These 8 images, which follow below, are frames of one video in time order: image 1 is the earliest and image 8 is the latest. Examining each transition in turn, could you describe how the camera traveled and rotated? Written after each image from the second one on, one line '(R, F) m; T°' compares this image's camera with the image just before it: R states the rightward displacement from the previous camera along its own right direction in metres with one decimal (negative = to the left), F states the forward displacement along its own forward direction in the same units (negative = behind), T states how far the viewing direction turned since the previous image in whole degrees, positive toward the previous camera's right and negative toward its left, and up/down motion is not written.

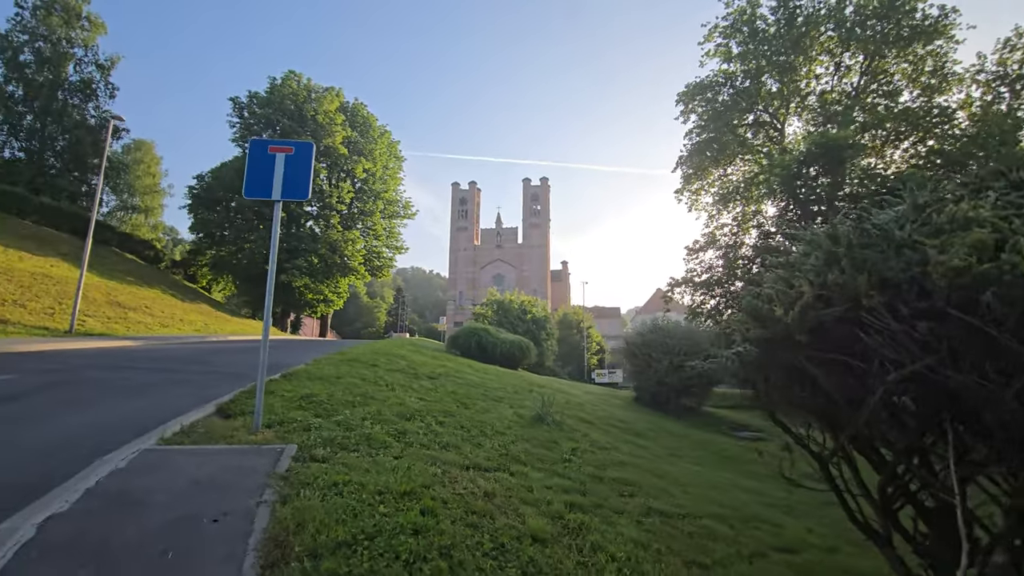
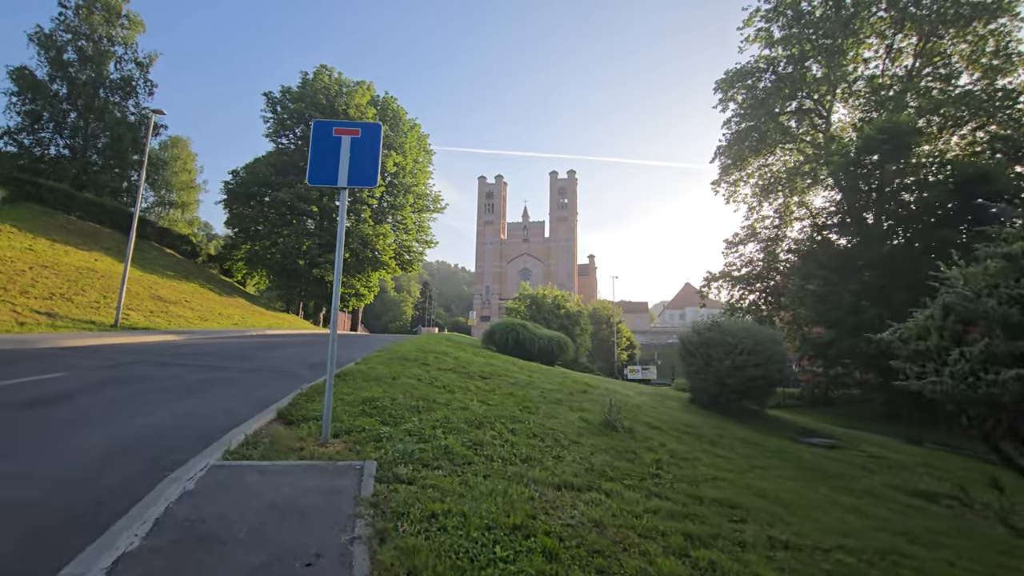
(-0.5, +0.5) m; -3°
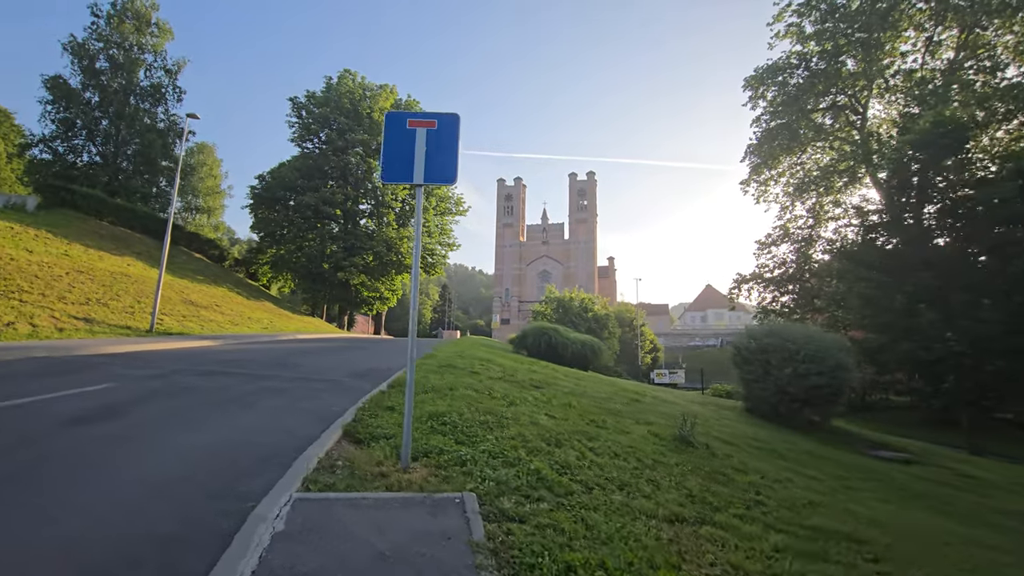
(-0.5, +0.4) m; -2°
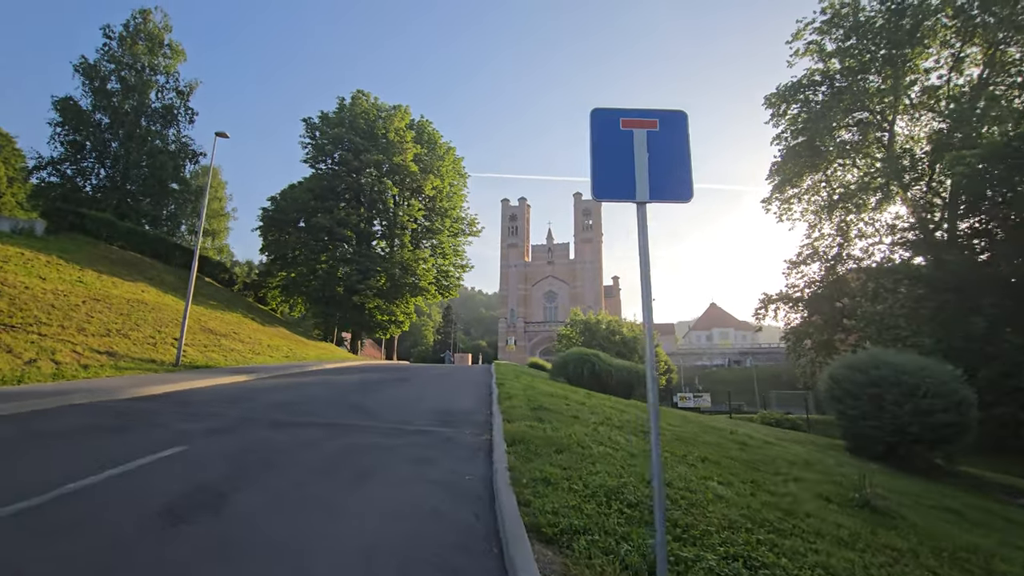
(-1.4, +1.1) m; 0°
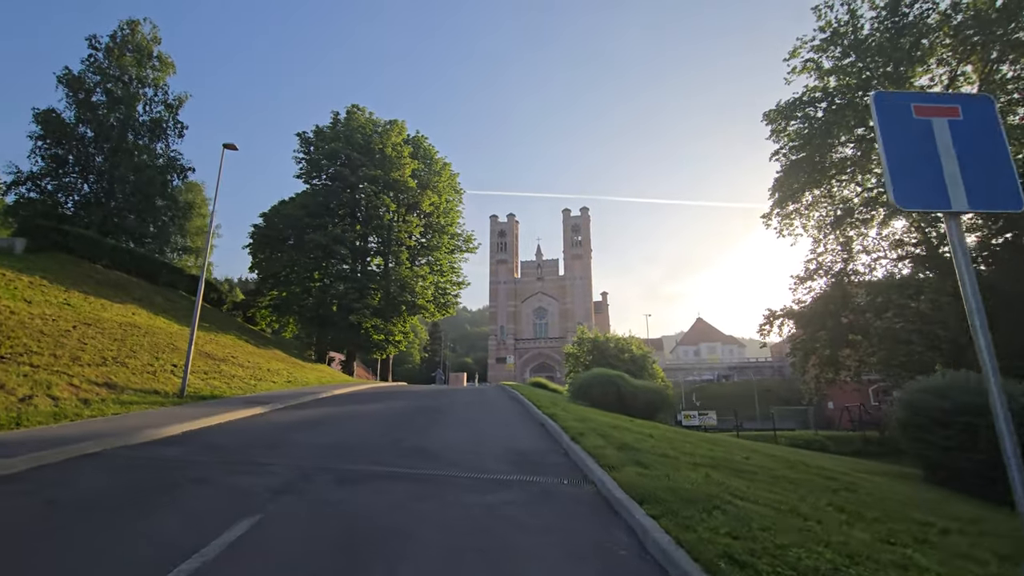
(-1.2, +0.9) m; +2°
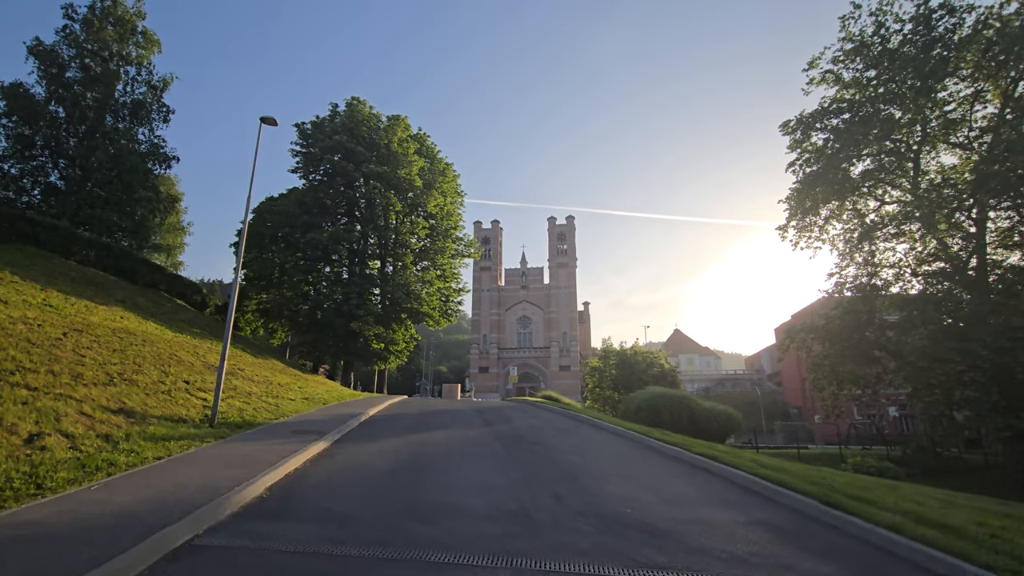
(-2.8, +2.3) m; +4°
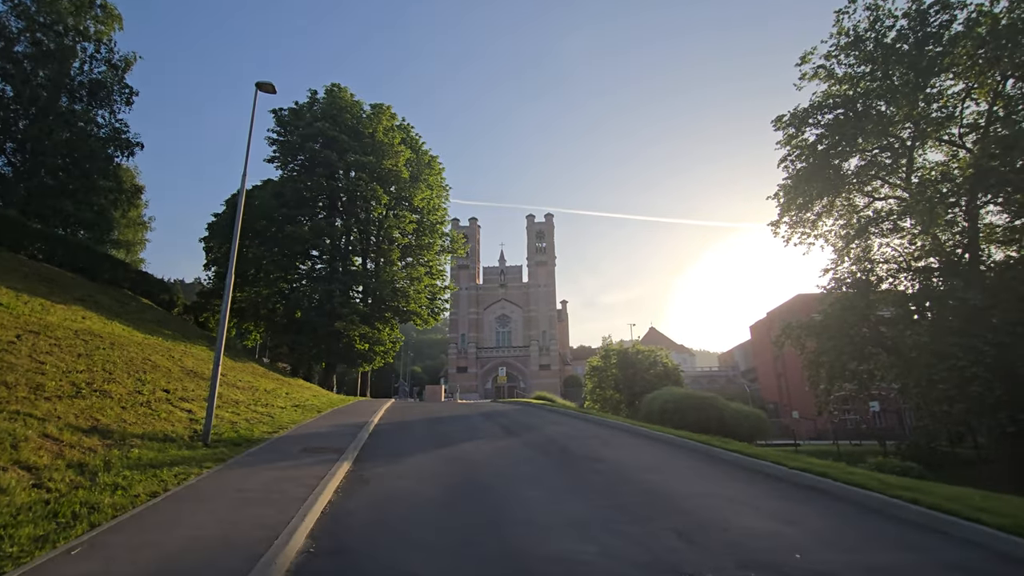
(-1.3, +1.6) m; +3°
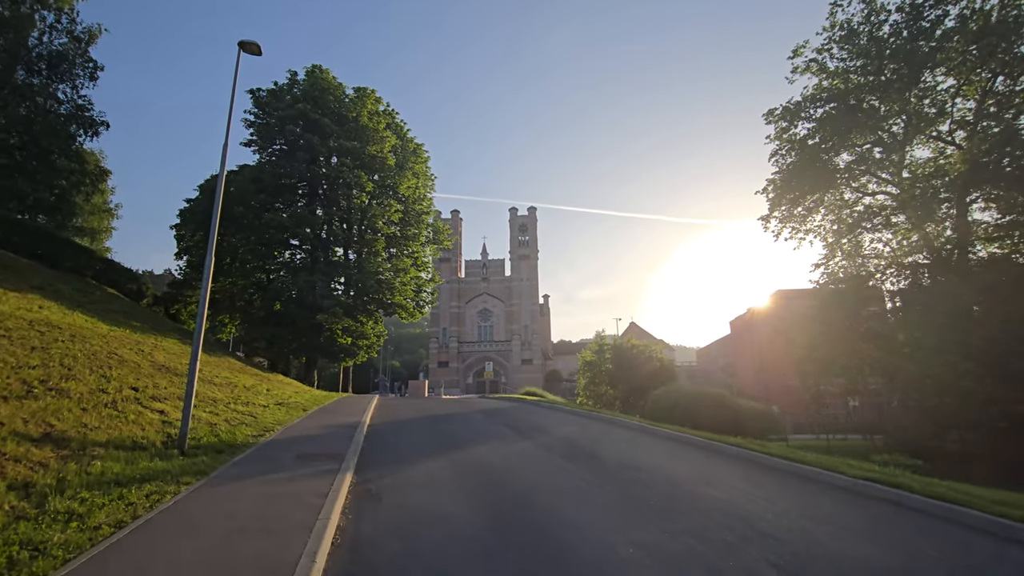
(-0.7, +1.1) m; +2°
